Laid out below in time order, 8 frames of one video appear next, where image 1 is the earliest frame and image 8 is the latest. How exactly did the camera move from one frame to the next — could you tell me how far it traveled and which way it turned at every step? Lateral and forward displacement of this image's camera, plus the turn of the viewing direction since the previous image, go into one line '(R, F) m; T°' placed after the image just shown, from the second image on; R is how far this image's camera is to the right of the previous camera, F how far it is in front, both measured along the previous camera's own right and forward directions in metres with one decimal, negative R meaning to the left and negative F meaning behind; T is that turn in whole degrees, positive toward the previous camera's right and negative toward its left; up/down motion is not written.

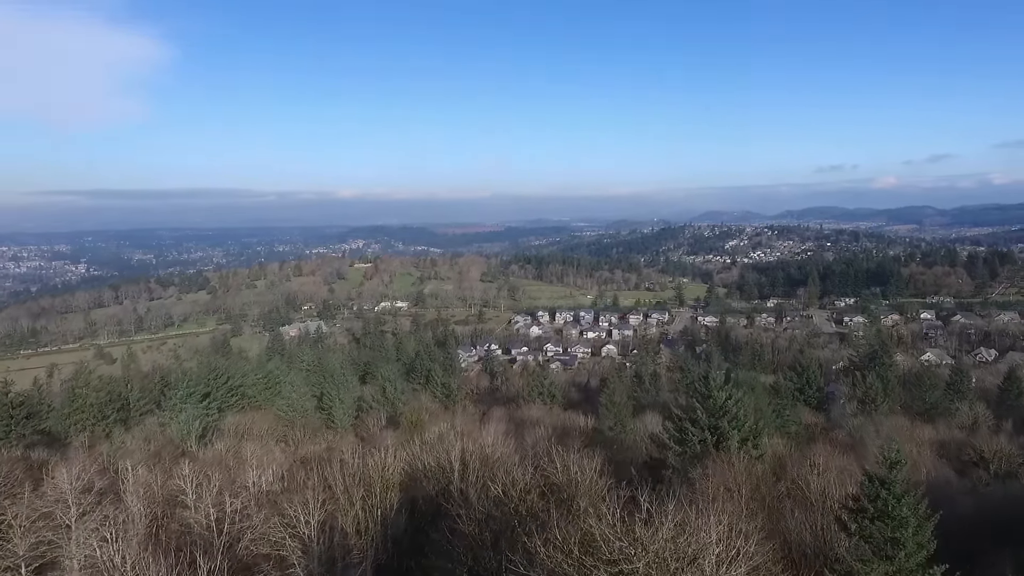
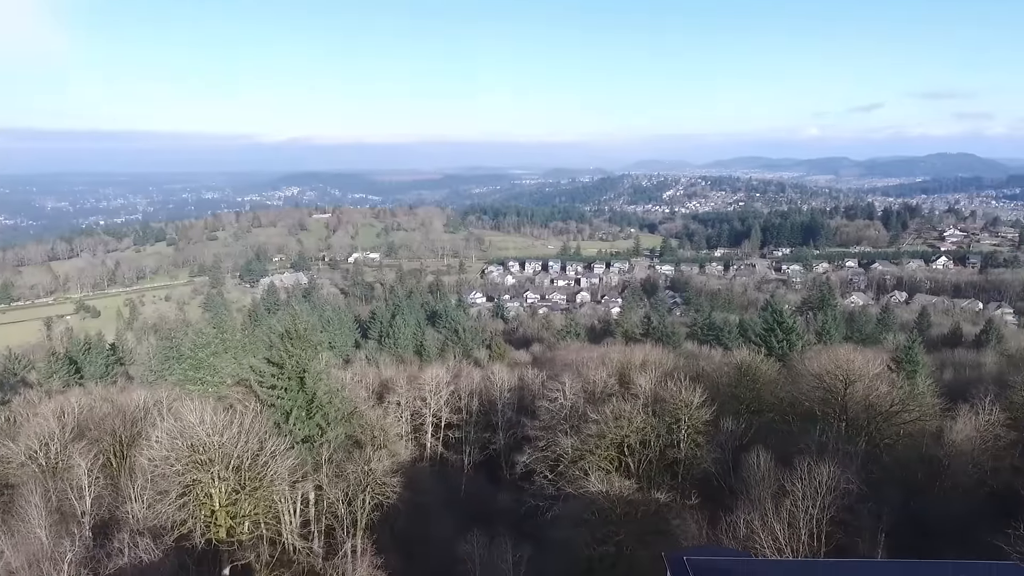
(-2.9, +2.8) m; +7°
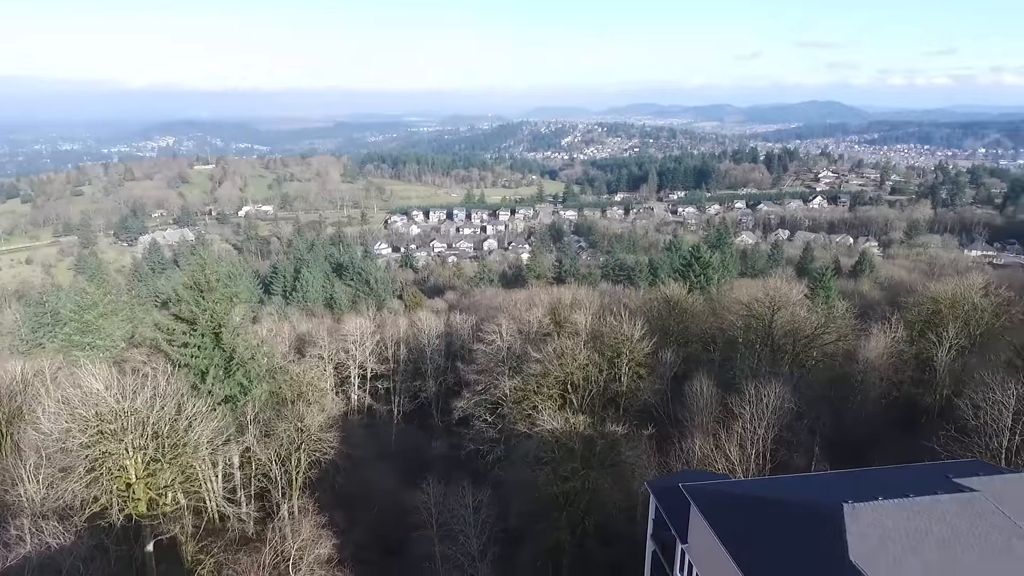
(-1.6, +1.5) m; +9°
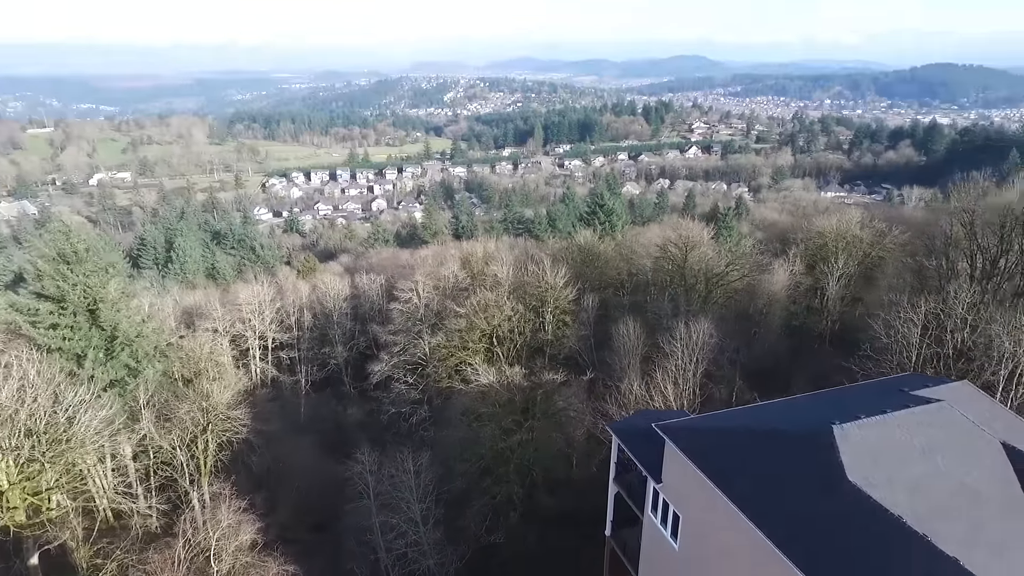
(-1.3, +1.4) m; +10°
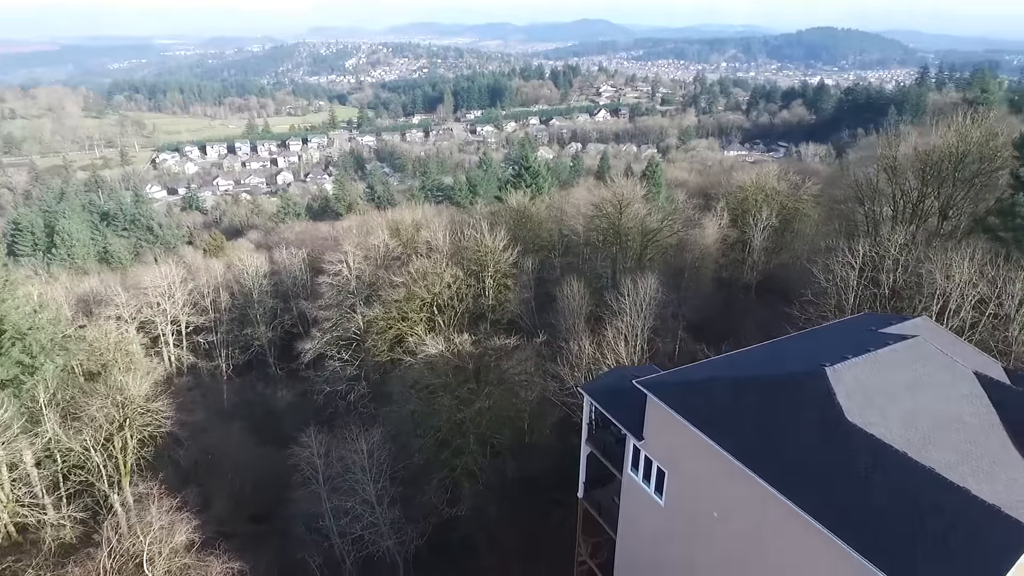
(-1.0, +1.0) m; +8°
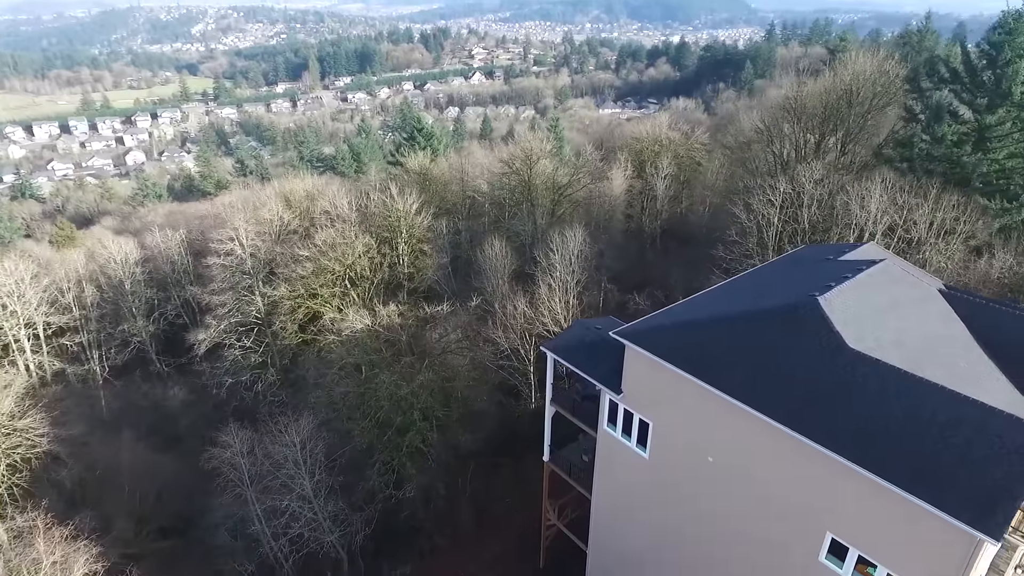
(-1.4, +1.4) m; +10°
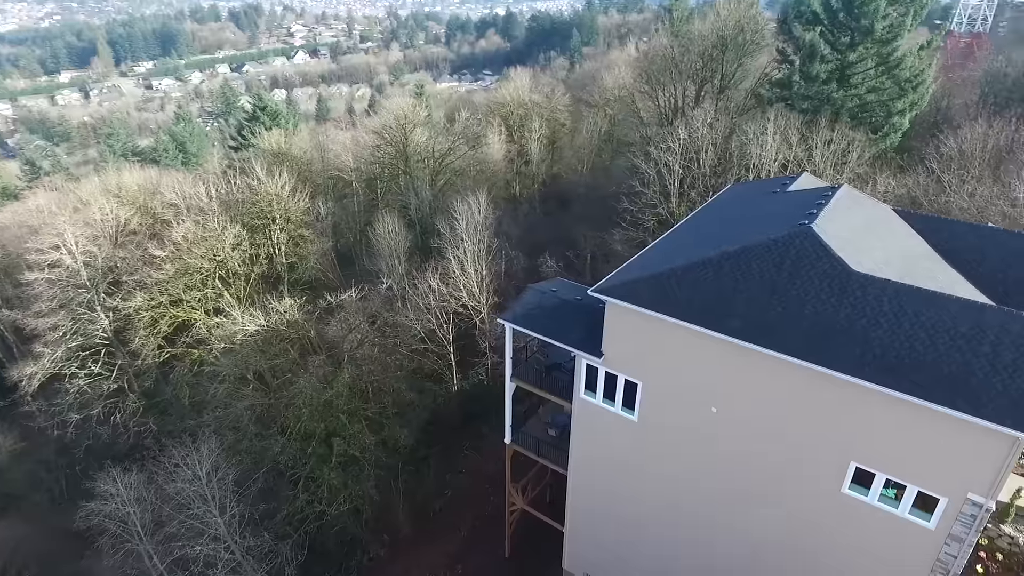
(-1.9, +1.8) m; +13°
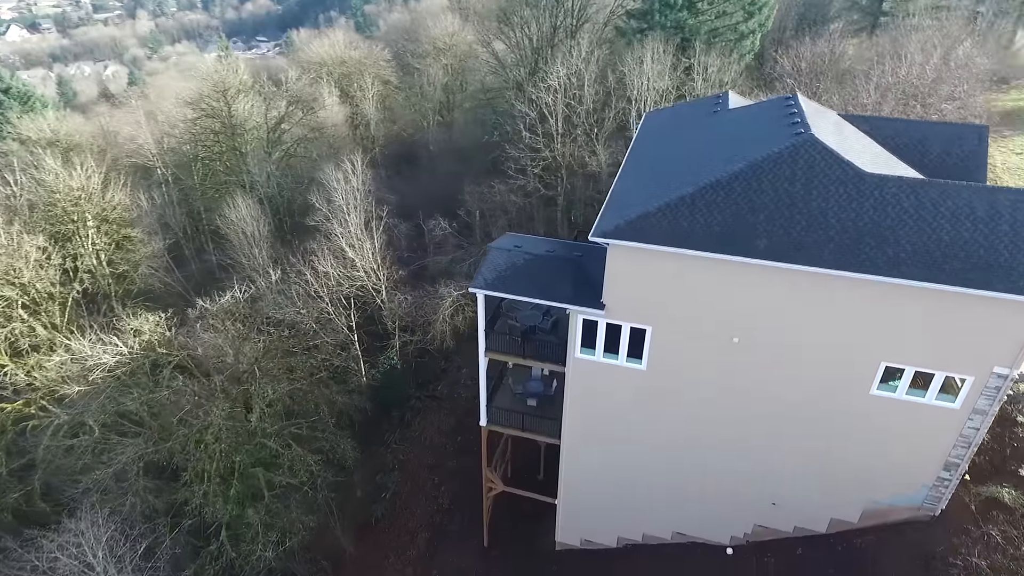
(-2.6, +2.0) m; +17°
